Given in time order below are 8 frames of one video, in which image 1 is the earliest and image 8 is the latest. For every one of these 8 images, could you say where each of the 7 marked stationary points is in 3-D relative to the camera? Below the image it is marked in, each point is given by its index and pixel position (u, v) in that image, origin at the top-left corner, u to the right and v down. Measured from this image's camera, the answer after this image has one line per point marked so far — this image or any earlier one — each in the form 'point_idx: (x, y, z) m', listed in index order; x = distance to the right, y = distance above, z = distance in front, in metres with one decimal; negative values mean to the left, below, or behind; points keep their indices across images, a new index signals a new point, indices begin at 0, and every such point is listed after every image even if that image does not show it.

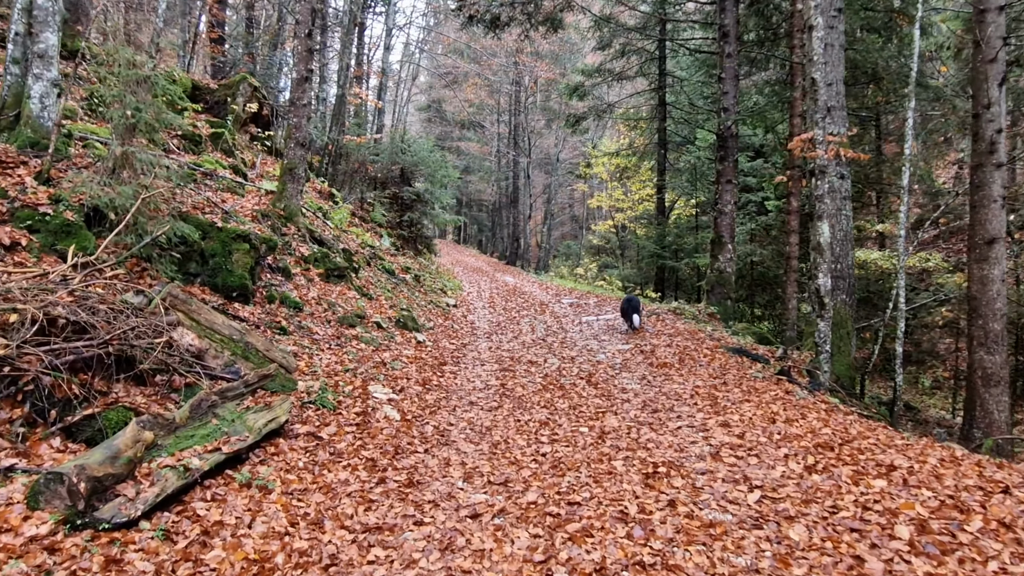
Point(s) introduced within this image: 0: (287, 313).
0: (-2.7, -0.3, +8.7) m
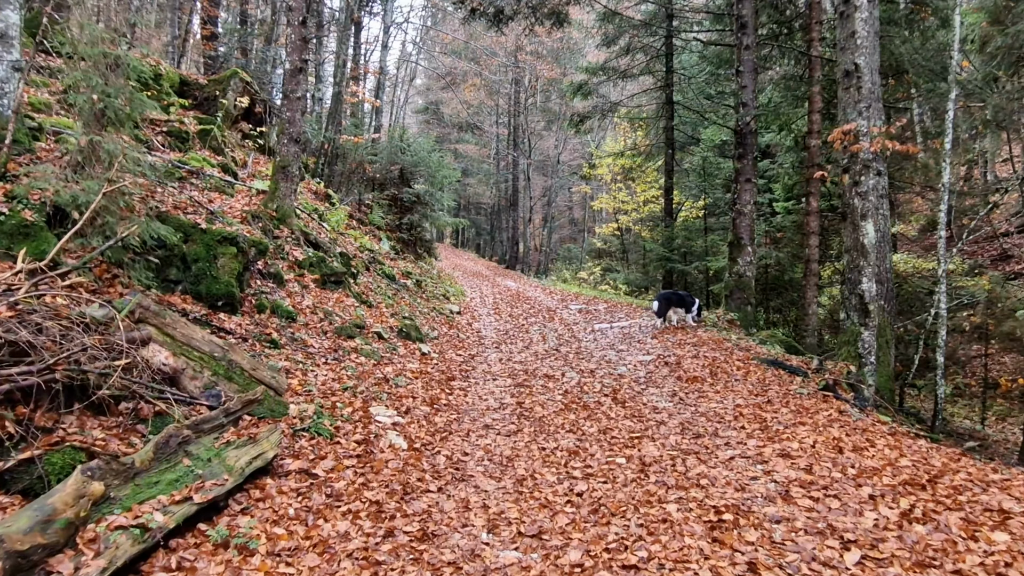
0: (-2.5, -0.4, +7.9) m
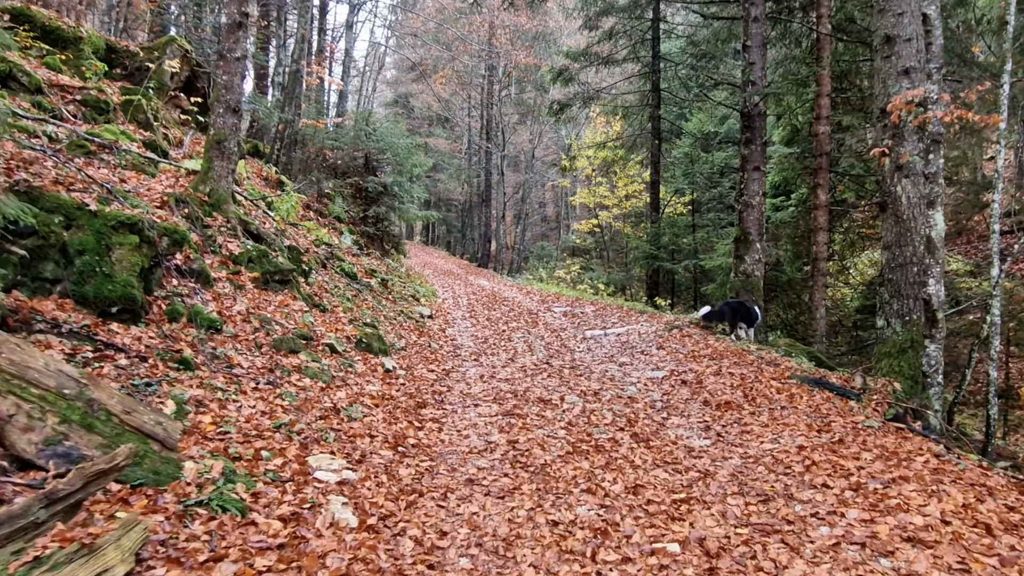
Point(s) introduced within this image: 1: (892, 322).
0: (-2.6, -0.4, +6.1) m
1: (+4.0, -0.4, +7.7) m
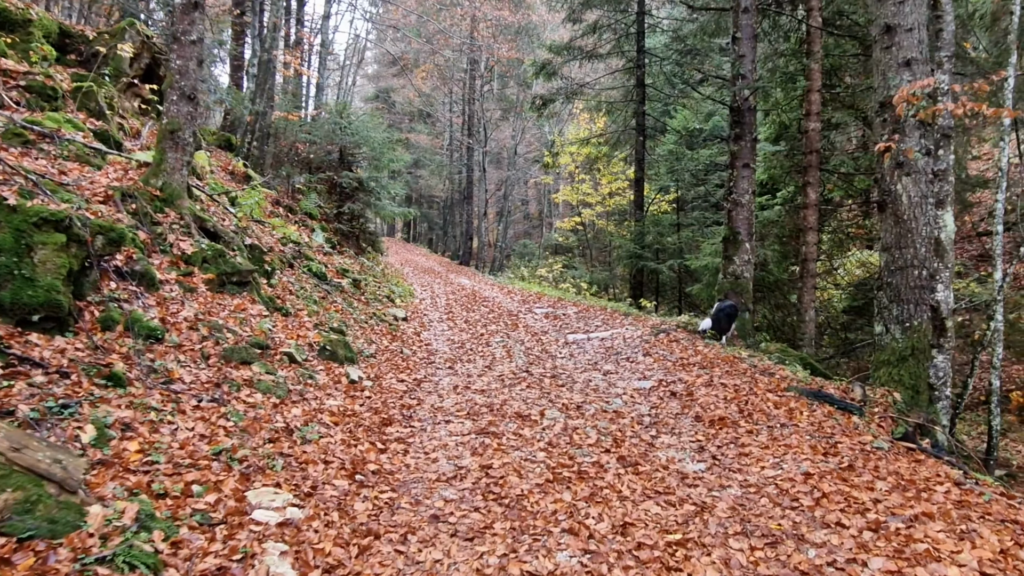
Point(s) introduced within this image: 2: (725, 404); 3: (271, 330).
0: (-2.8, -0.4, +5.4) m
1: (+3.8, -0.4, +7.2) m
2: (+1.9, -1.0, +6.6) m
3: (-2.4, -0.4, +7.2) m
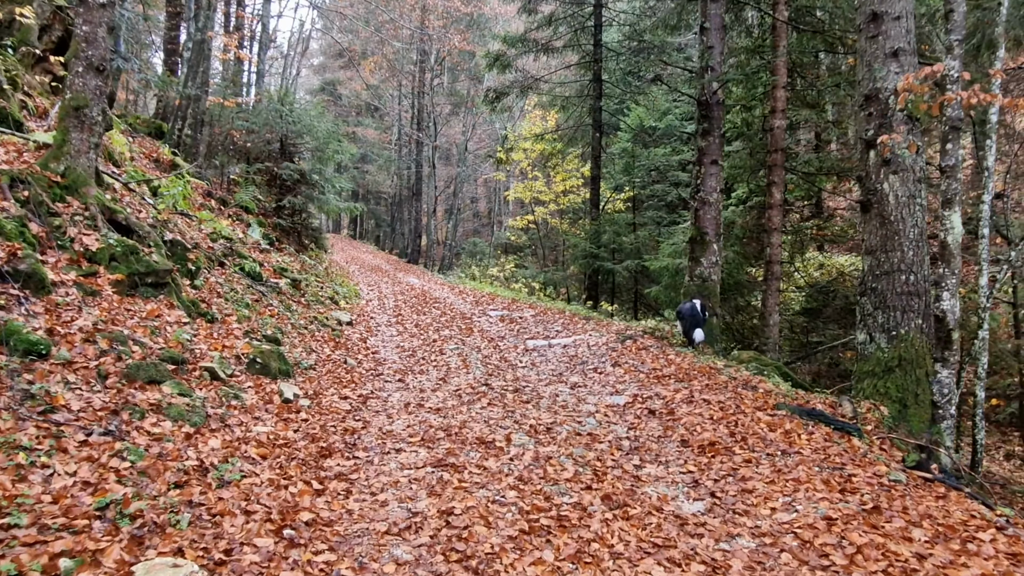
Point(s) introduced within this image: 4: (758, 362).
0: (-3.0, -0.5, +4.4) m
1: (+3.4, -0.5, +6.6) m
2: (+1.6, -1.1, +5.8) m
3: (-2.7, -0.4, +6.2) m
4: (+3.0, -0.9, +9.0) m
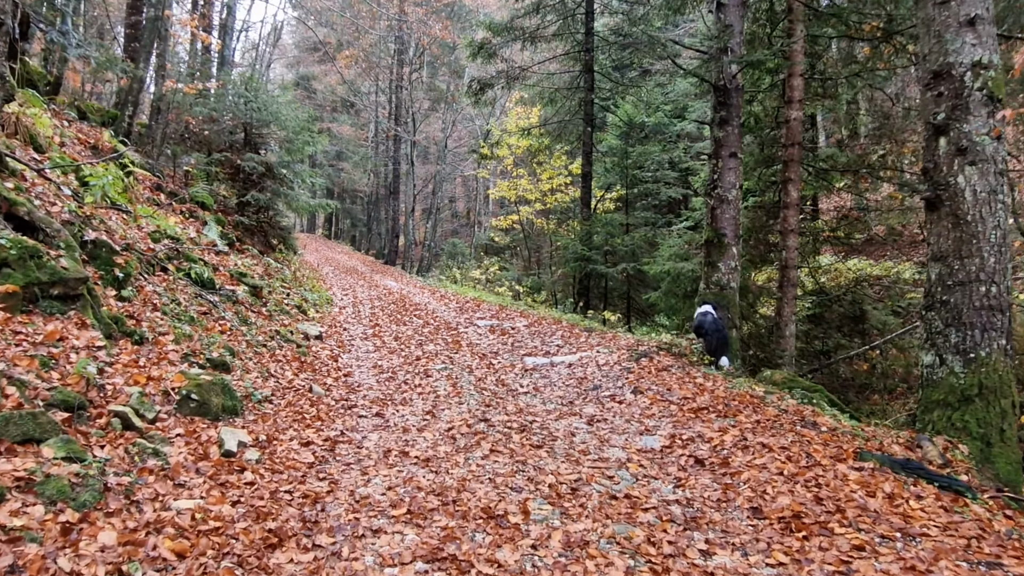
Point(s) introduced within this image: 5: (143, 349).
0: (-2.9, -0.5, +2.9) m
1: (+3.5, -0.6, +5.3) m
2: (+1.6, -1.2, +4.5) m
3: (-2.6, -0.5, +4.7) m
4: (+2.9, -1.0, +7.7) m
5: (-2.8, -0.5, +5.7) m
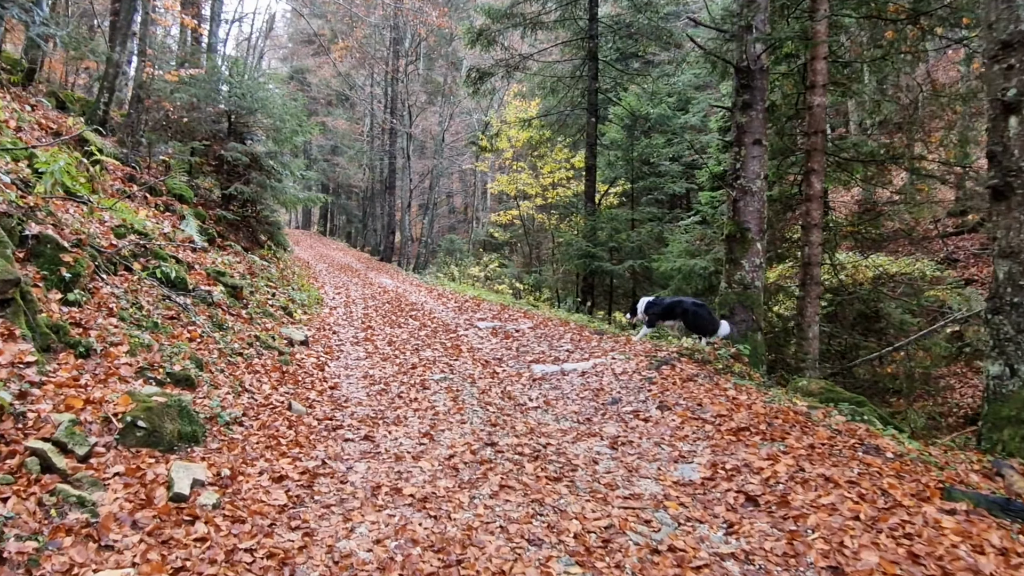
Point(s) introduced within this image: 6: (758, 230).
0: (-2.8, -0.6, +2.0) m
1: (+3.5, -0.6, +4.5) m
2: (+1.7, -1.2, +3.6) m
3: (-2.5, -0.6, +3.9) m
4: (+3.0, -1.0, +6.8) m
5: (-2.7, -0.5, +4.8) m
6: (+3.1, +0.7, +9.4) m
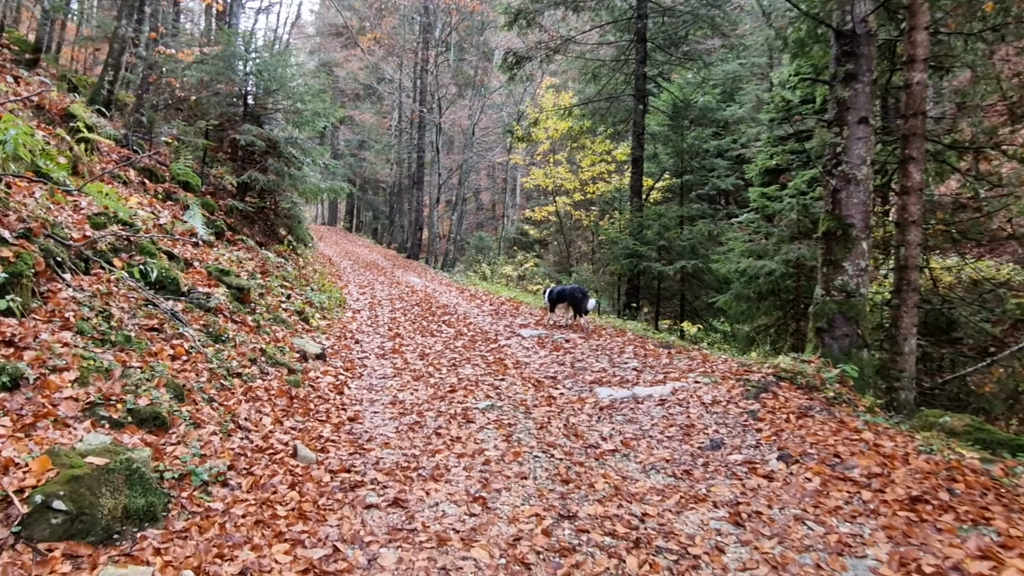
0: (-2.4, -0.6, +0.6) m
1: (+4.0, -0.7, +2.9) m
2: (+2.1, -1.3, +2.1) m
3: (-2.1, -0.6, +2.5) m
4: (+3.5, -1.1, +5.2) m
5: (-2.3, -0.5, +3.4) m
6: (+3.7, +0.6, +7.9) m
